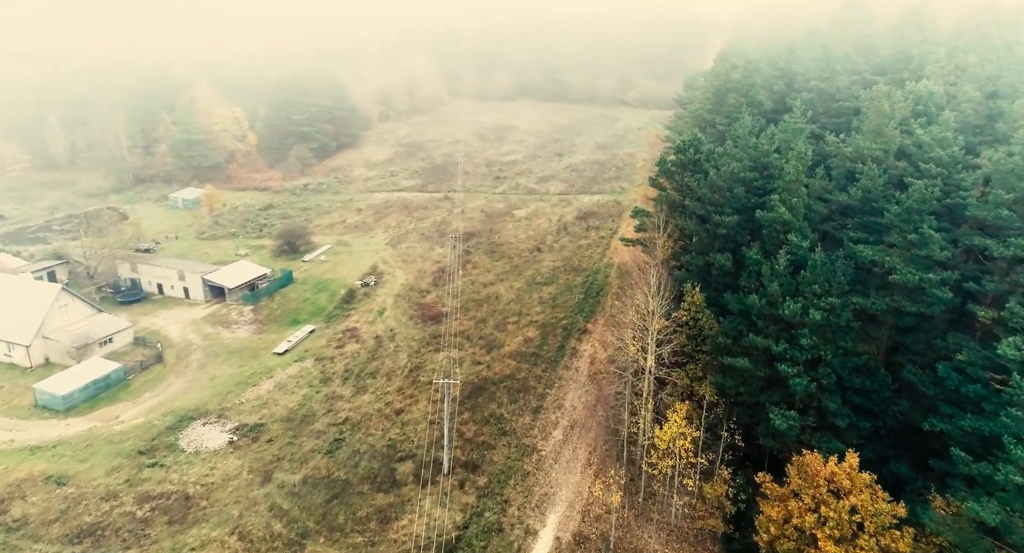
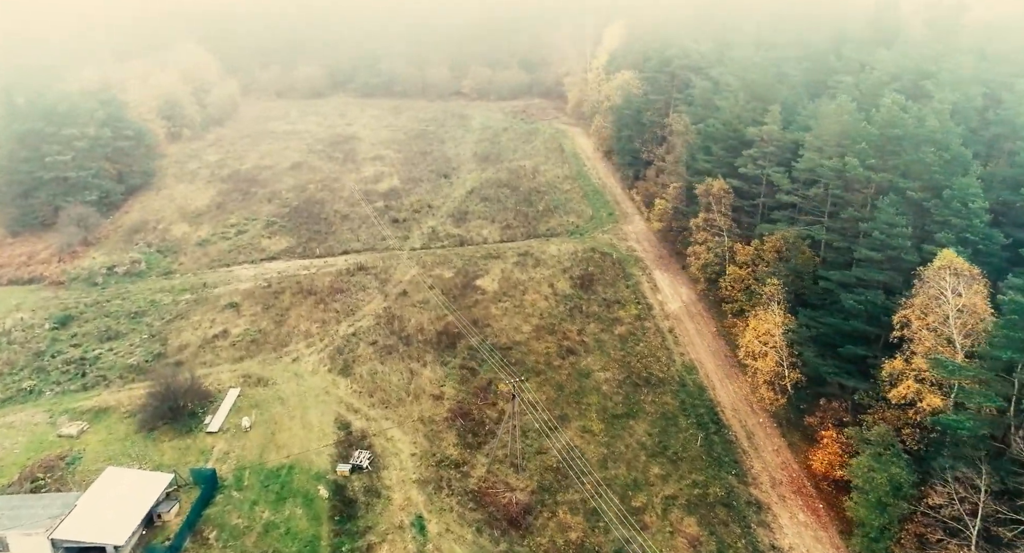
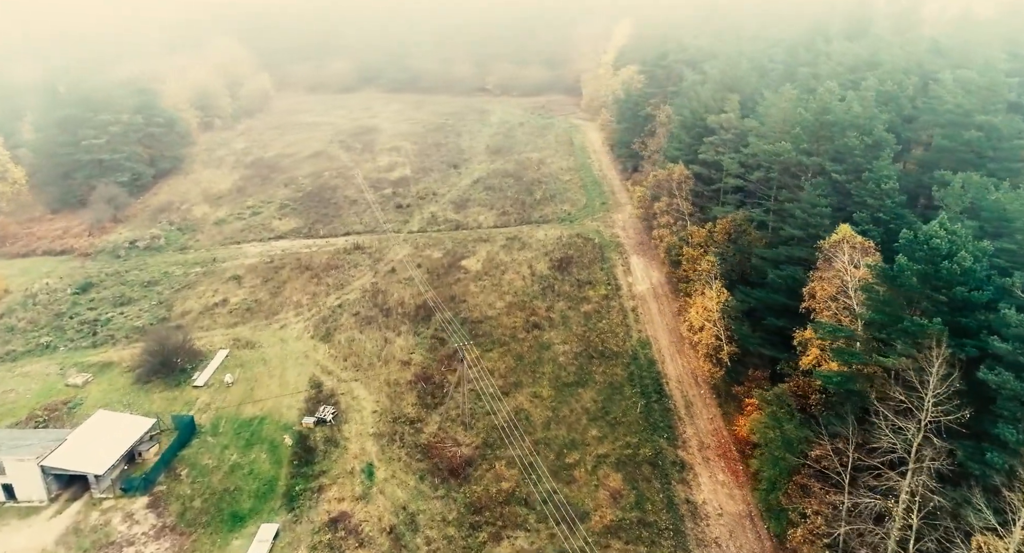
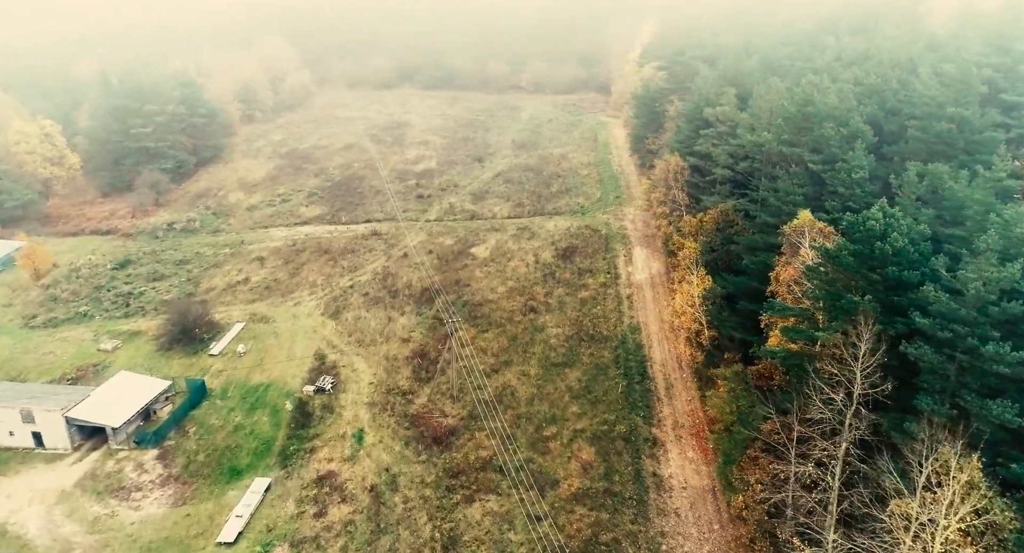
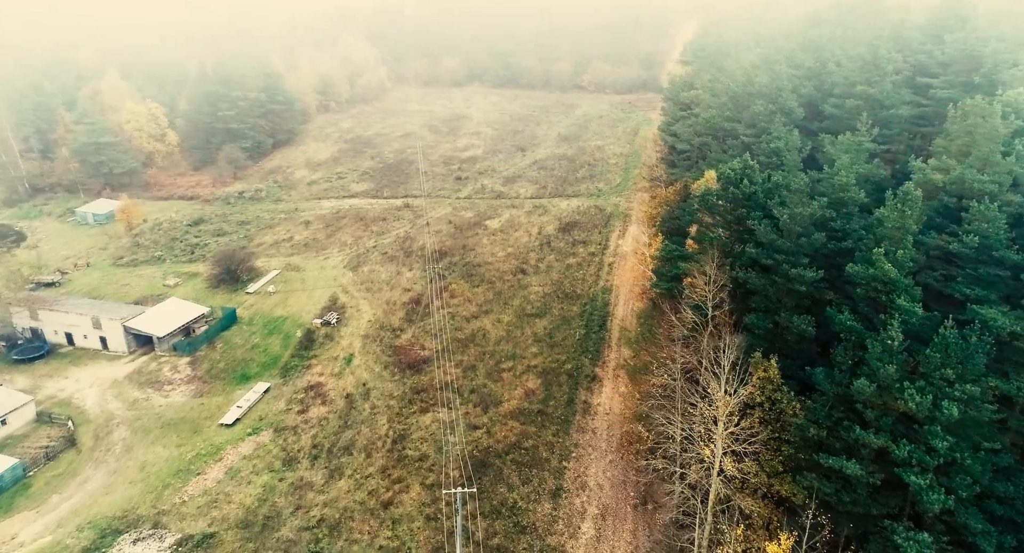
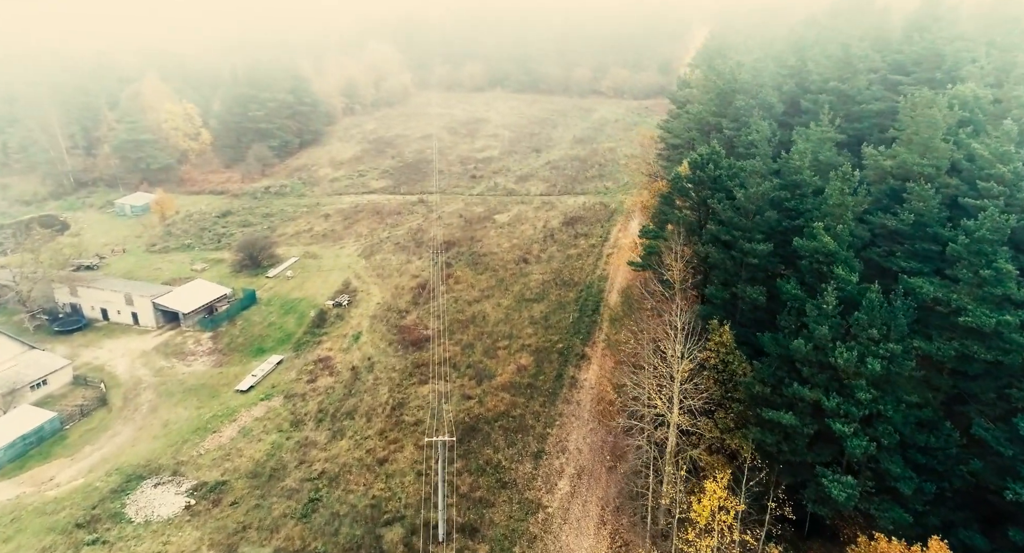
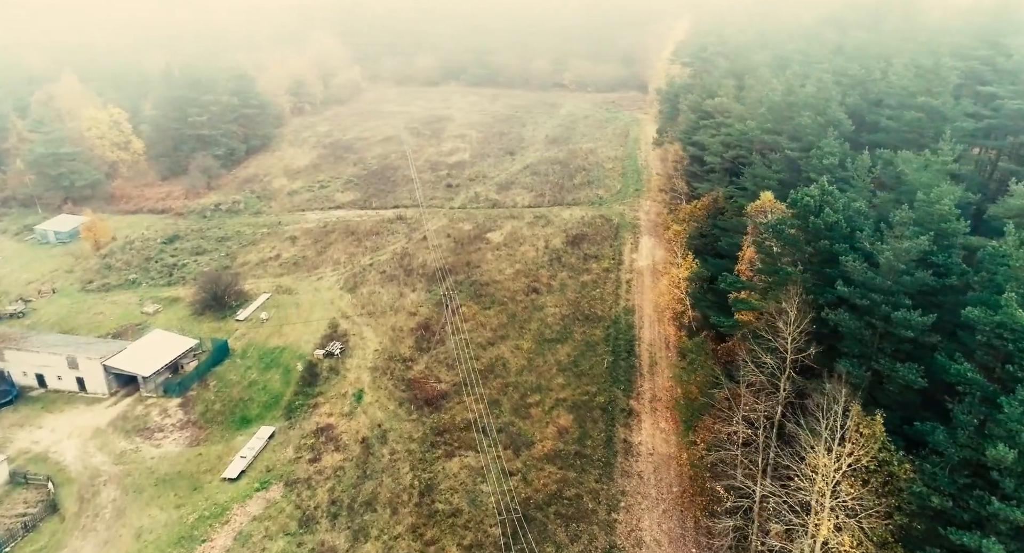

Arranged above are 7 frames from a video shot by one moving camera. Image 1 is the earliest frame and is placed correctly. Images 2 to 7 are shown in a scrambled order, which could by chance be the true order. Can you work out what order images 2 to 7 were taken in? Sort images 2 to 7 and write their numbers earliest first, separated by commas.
6, 5, 7, 4, 3, 2
